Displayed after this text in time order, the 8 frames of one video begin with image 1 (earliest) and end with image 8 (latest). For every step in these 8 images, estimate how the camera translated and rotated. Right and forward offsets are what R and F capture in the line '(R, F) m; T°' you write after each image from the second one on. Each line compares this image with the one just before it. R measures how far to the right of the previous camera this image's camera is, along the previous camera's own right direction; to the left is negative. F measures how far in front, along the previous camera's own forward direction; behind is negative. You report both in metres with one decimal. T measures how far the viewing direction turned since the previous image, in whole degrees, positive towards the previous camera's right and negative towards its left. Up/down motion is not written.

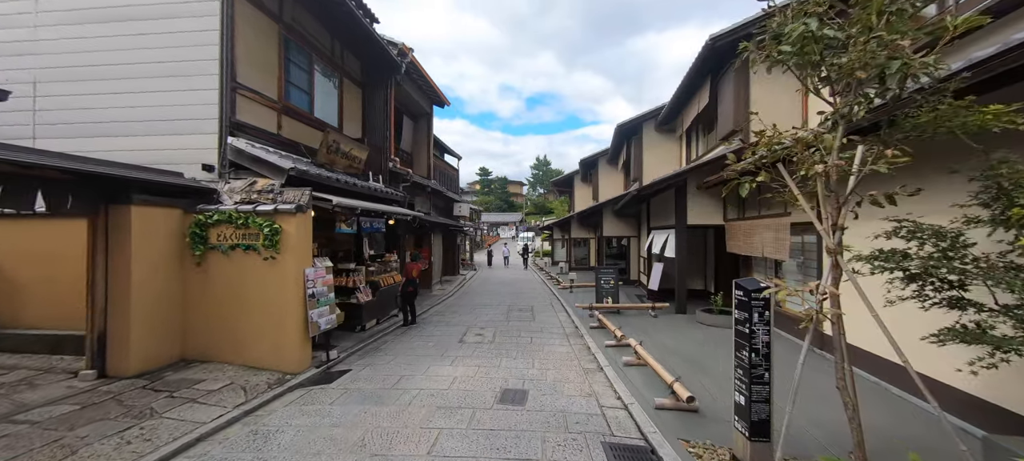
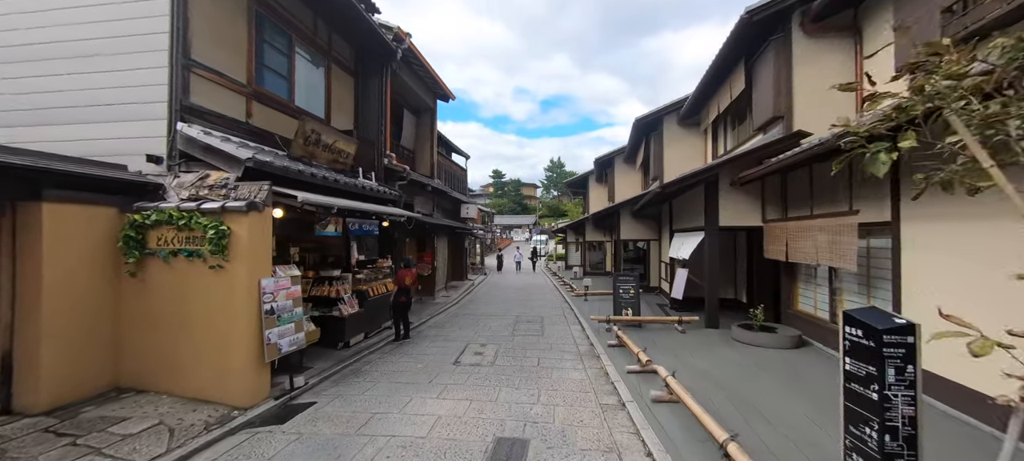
(+0.2, +1.1) m; -2°
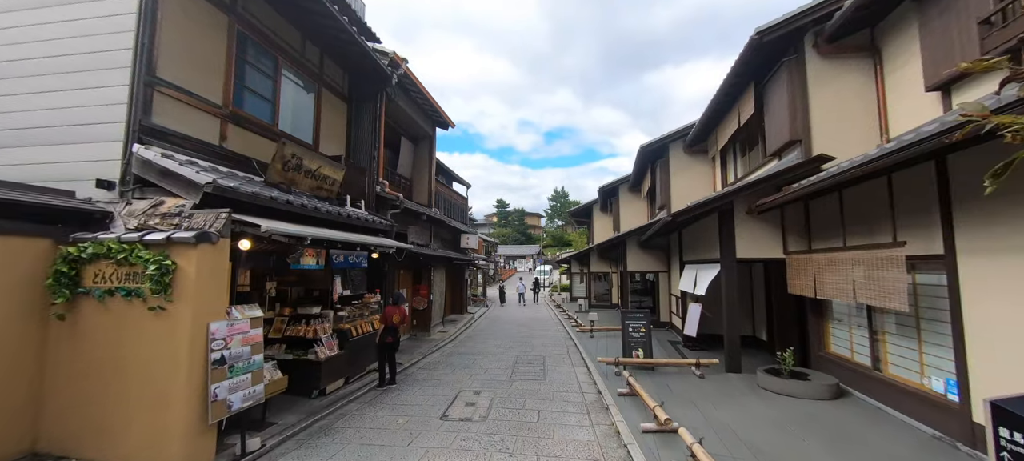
(+0.1, +0.6) m; -1°
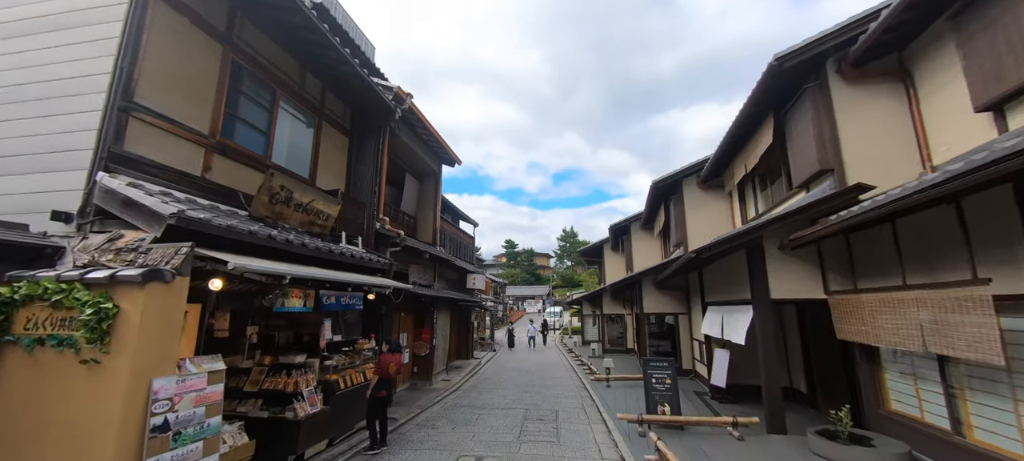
(0.0, +0.6) m; -1°
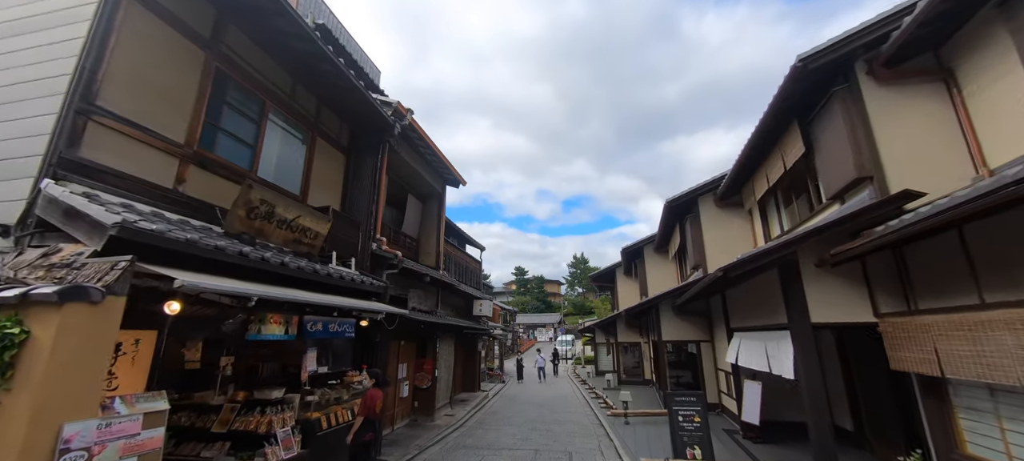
(+0.1, +0.6) m; -1°
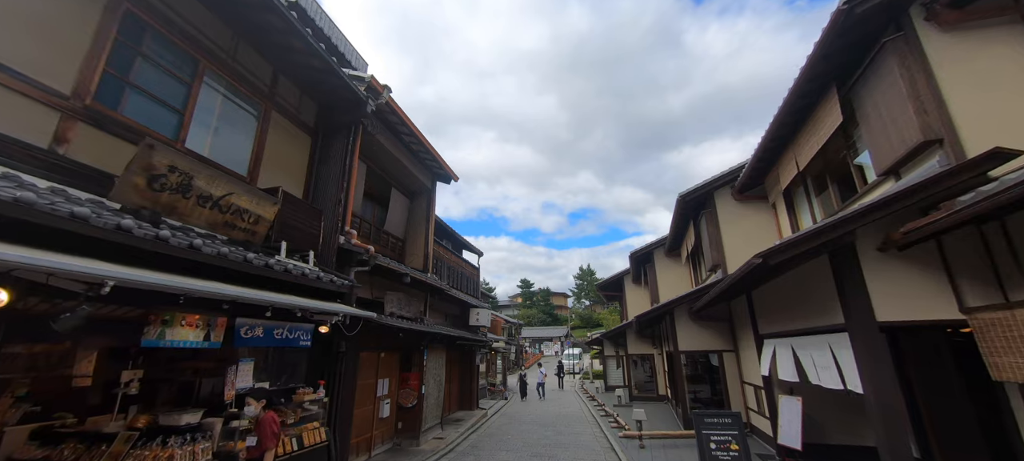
(+0.3, +1.2) m; -1°
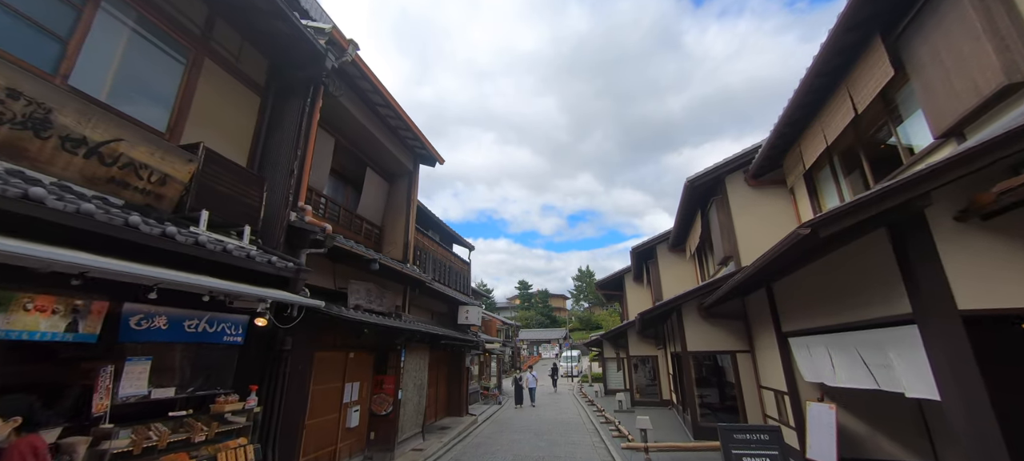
(+0.2, +1.1) m; 0°
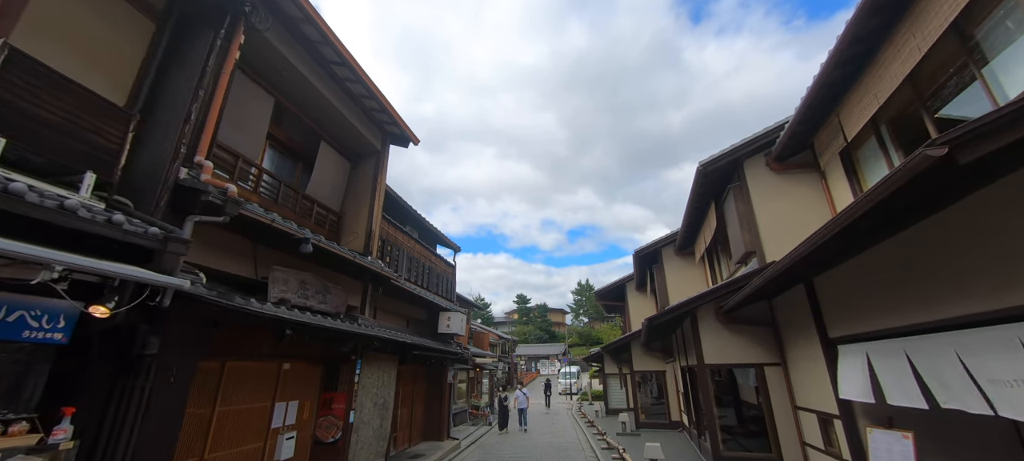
(+0.3, +1.5) m; 0°
